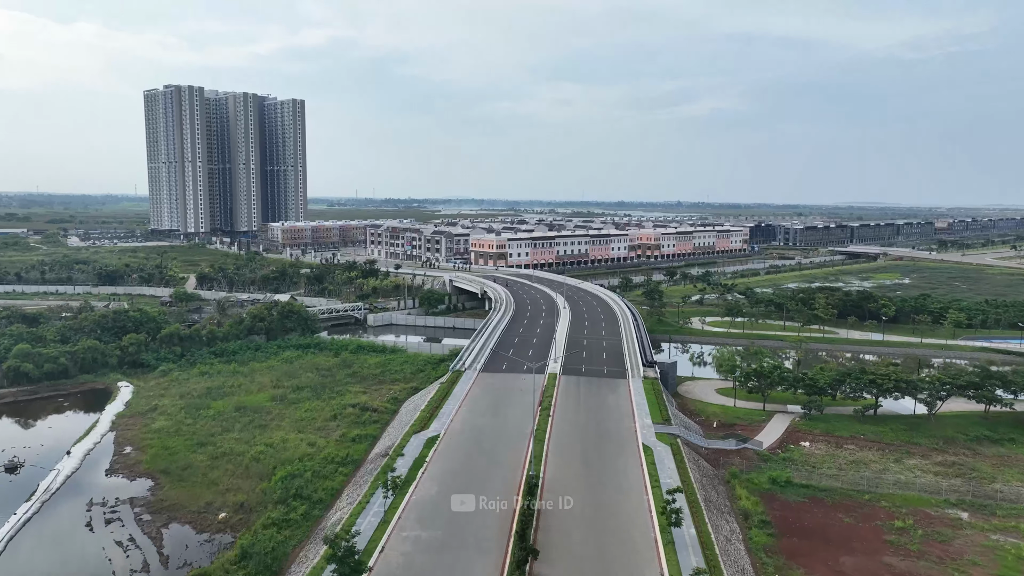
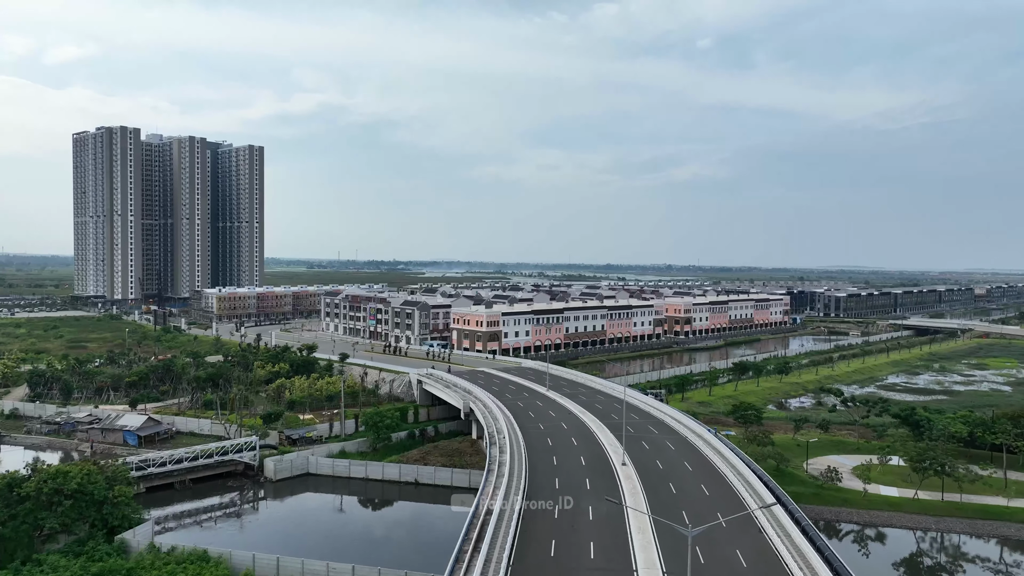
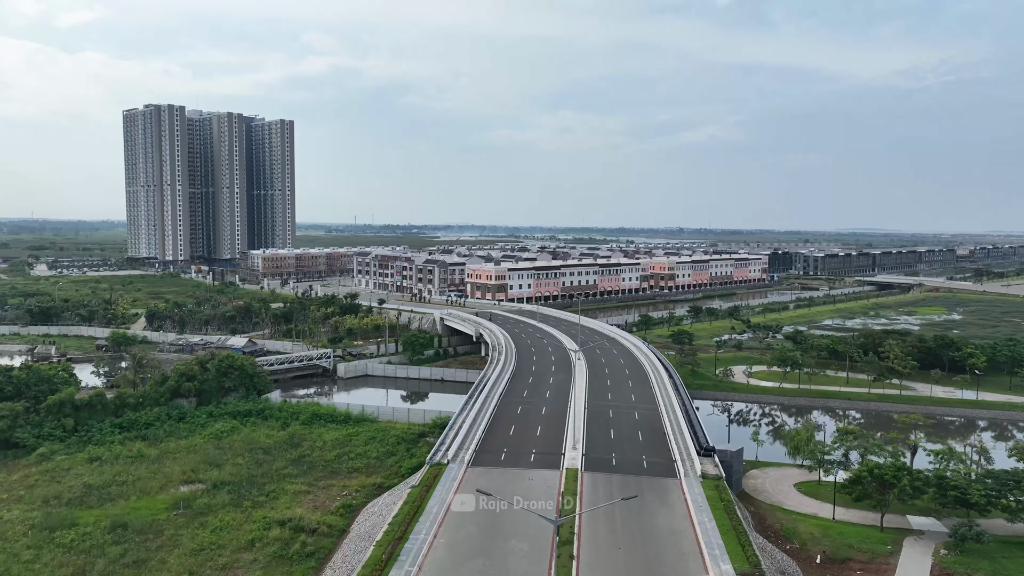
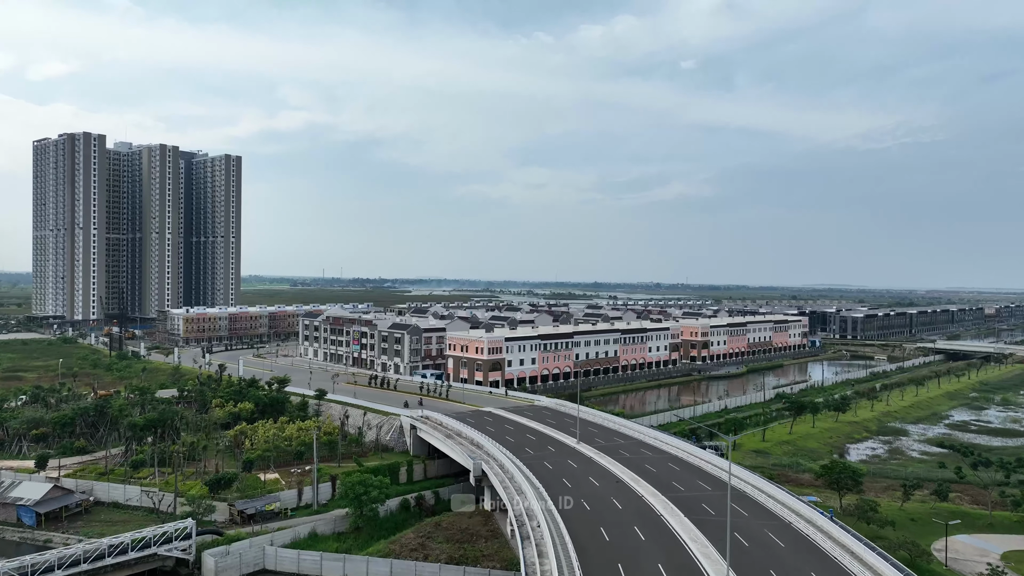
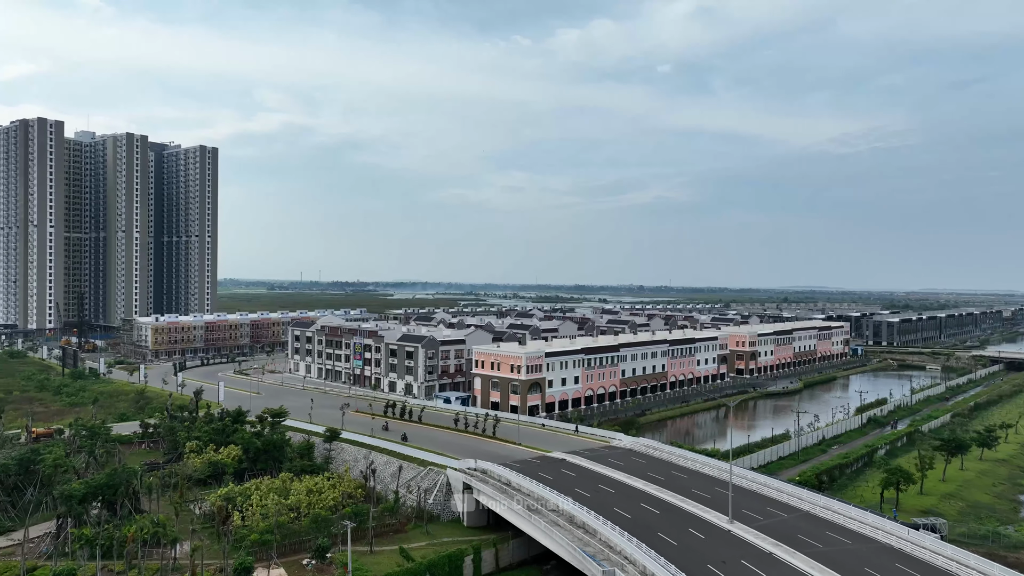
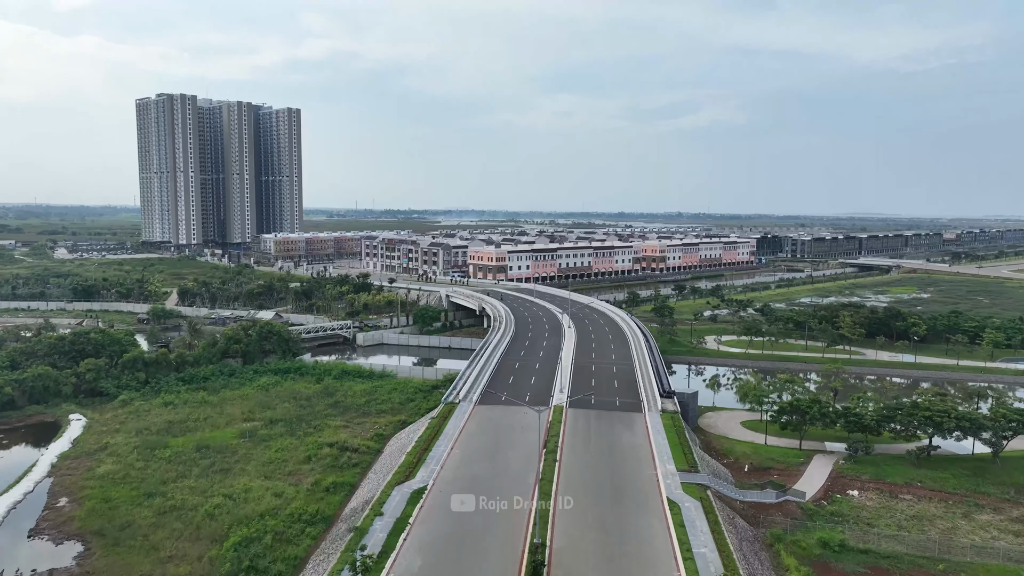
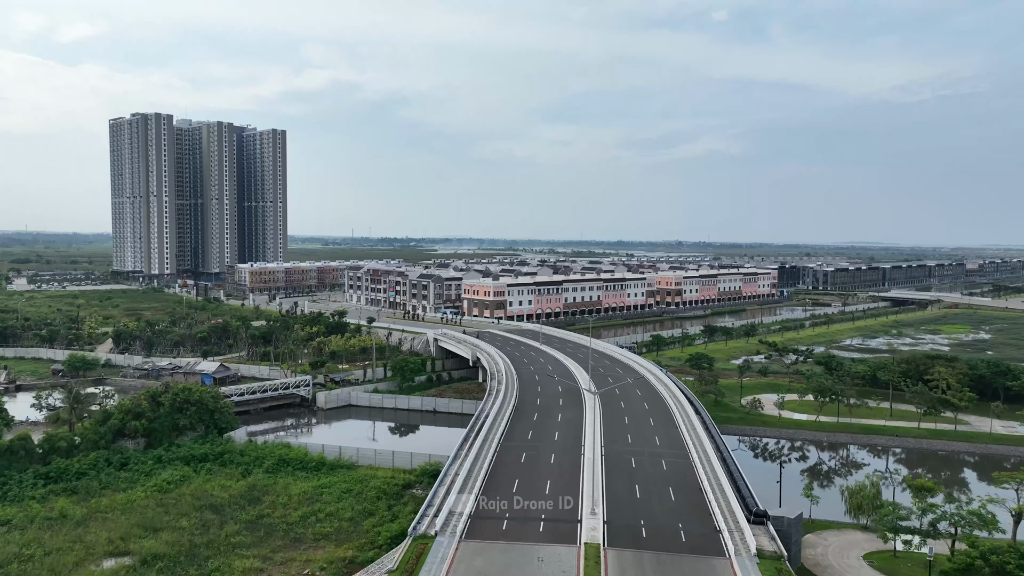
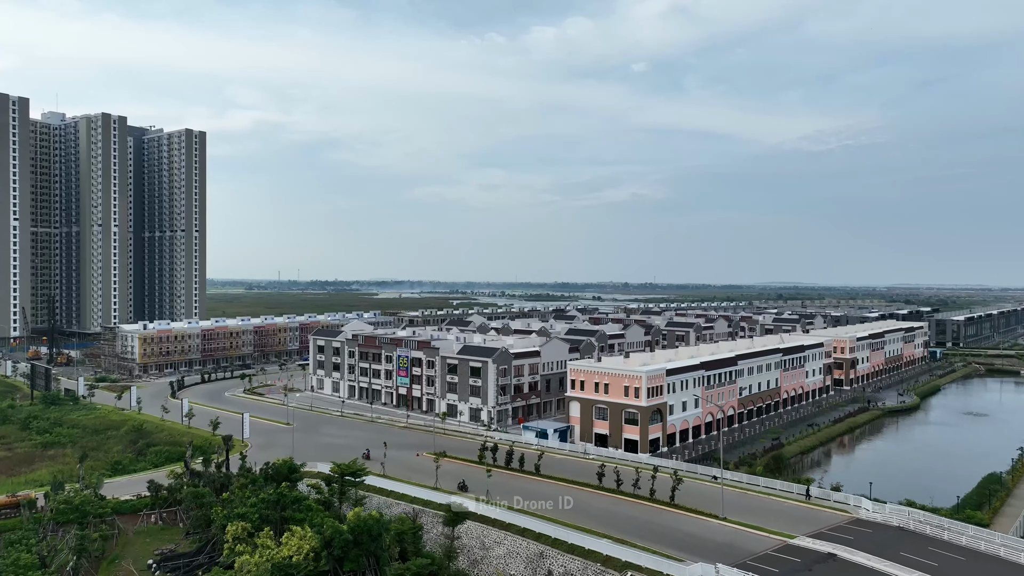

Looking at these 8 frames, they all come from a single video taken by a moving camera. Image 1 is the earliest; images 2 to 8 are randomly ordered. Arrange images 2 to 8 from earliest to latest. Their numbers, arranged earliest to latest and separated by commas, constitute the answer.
6, 3, 7, 2, 4, 5, 8
